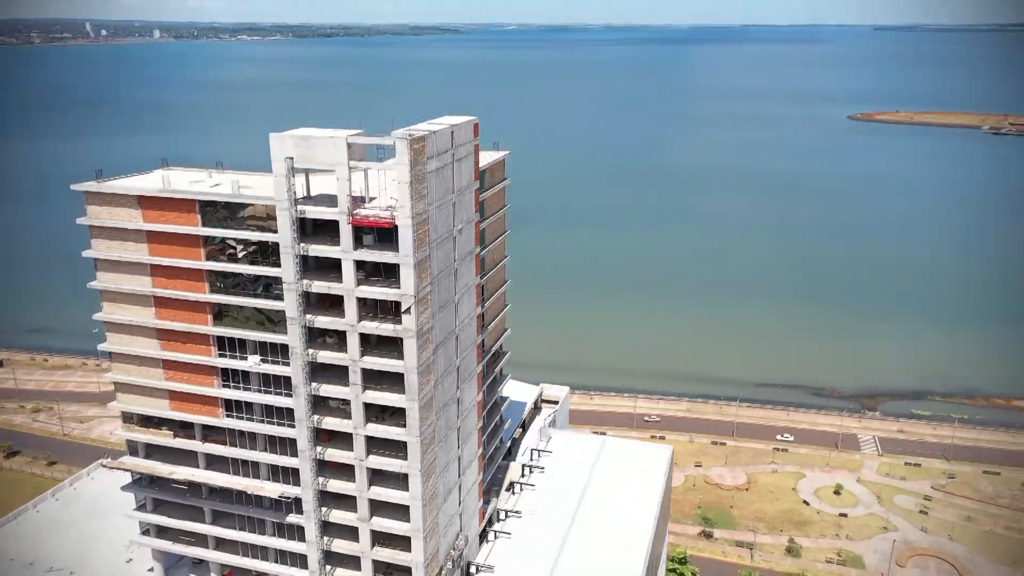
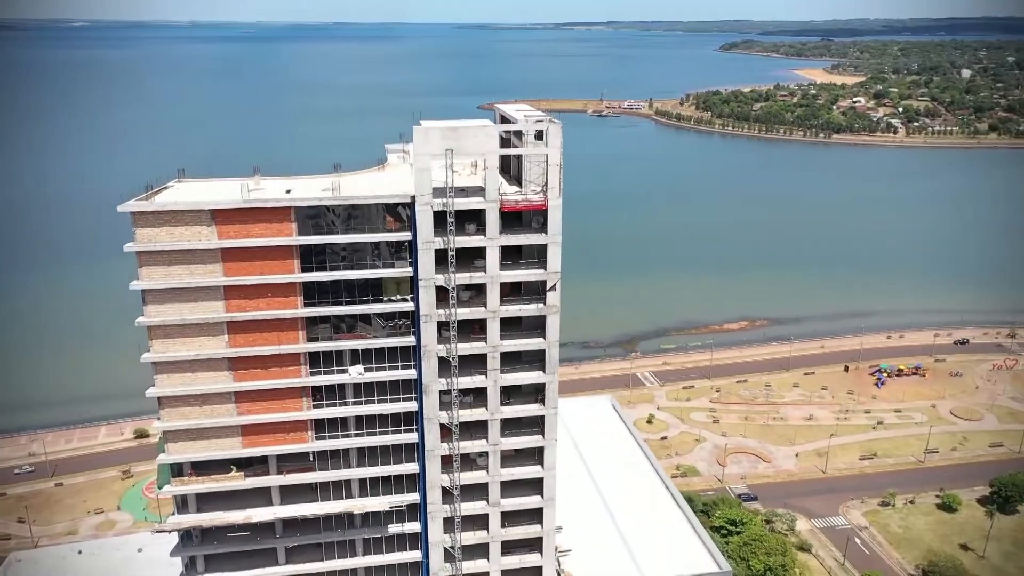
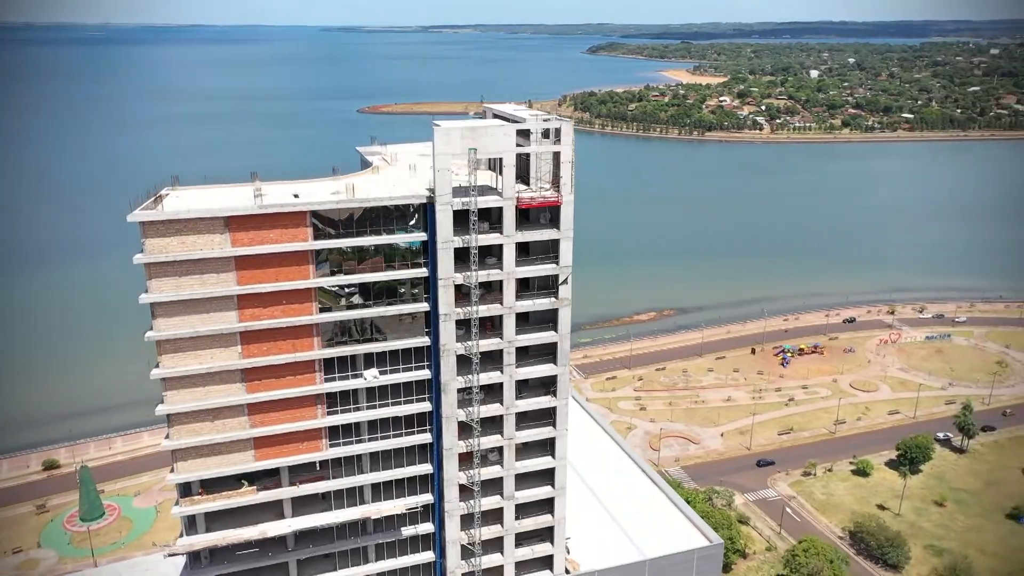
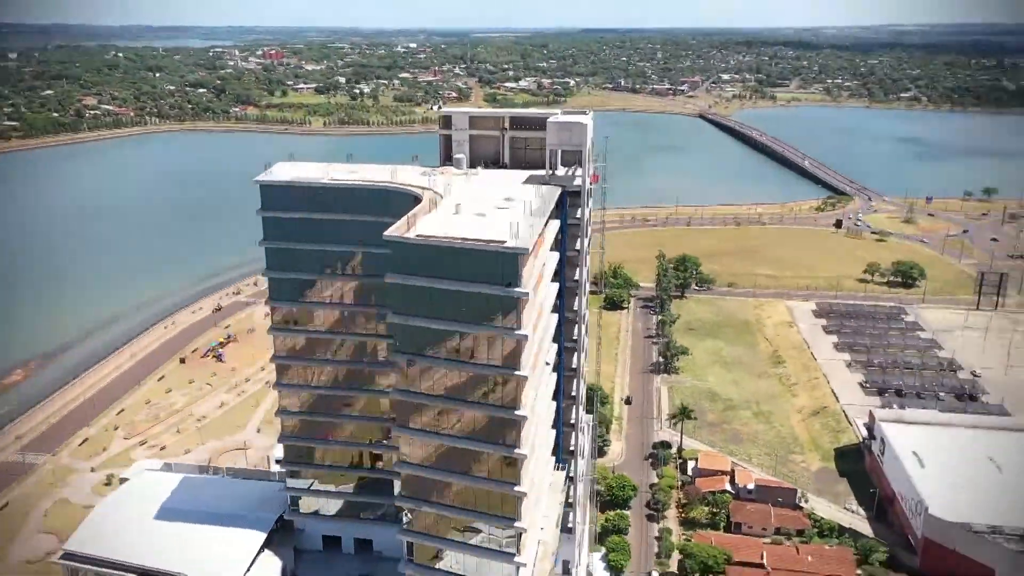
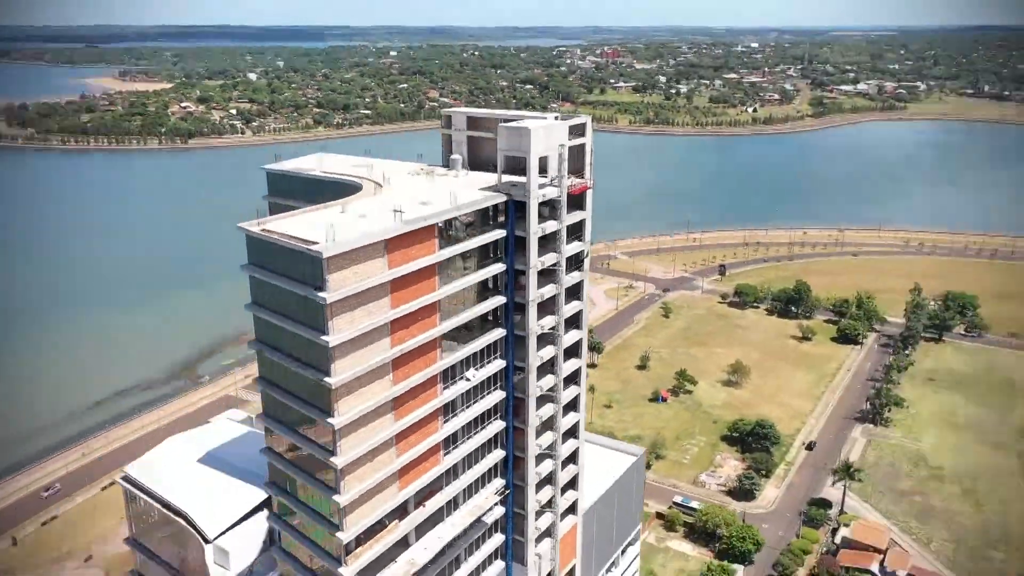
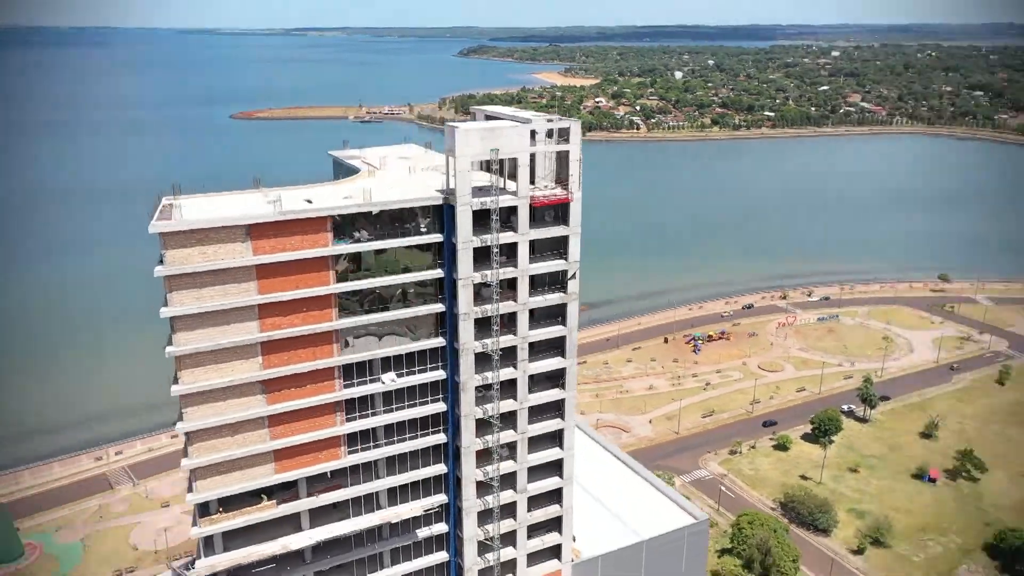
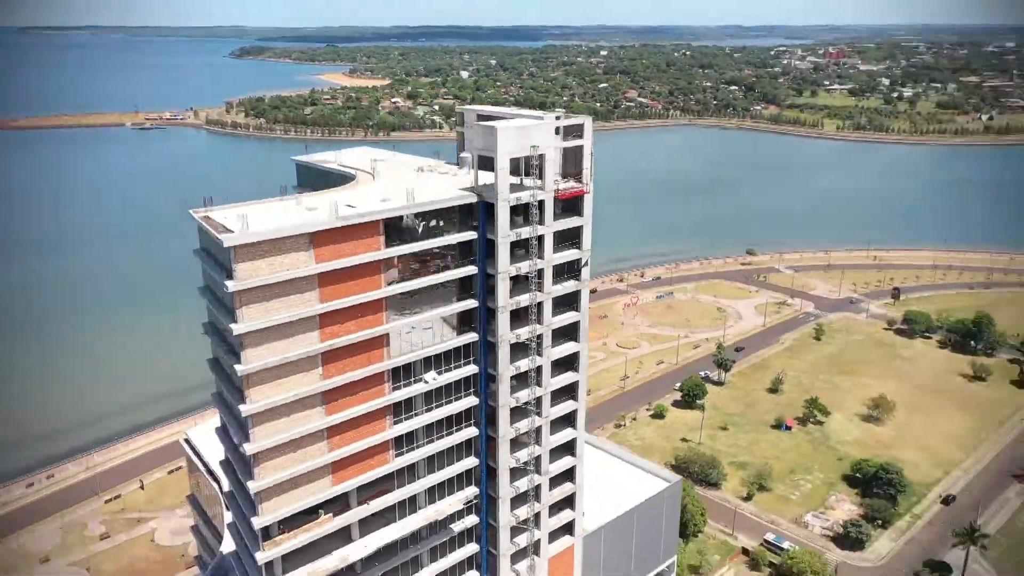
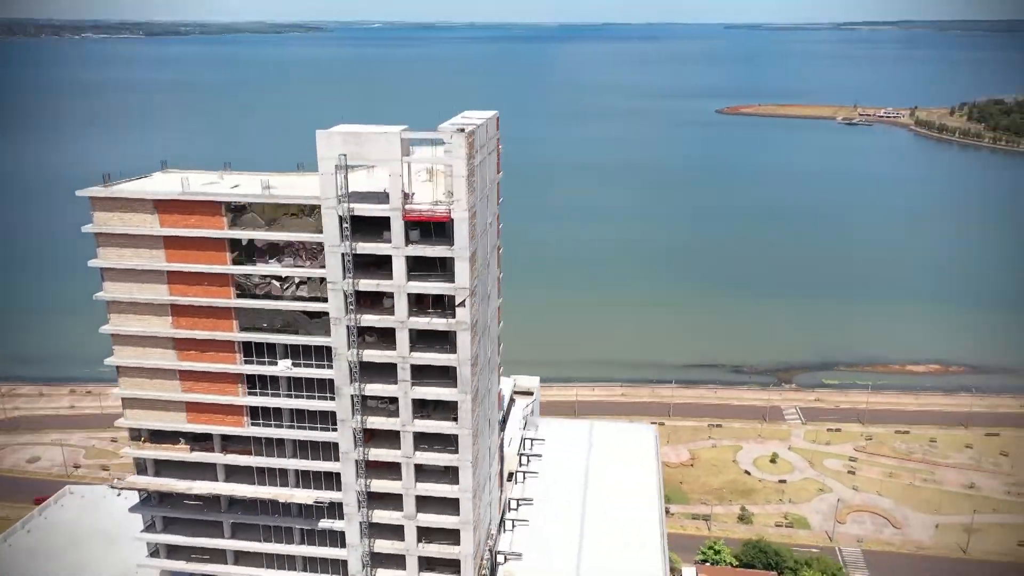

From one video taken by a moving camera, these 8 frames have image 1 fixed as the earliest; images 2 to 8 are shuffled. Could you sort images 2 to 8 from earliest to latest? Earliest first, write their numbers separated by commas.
8, 2, 3, 6, 7, 5, 4
